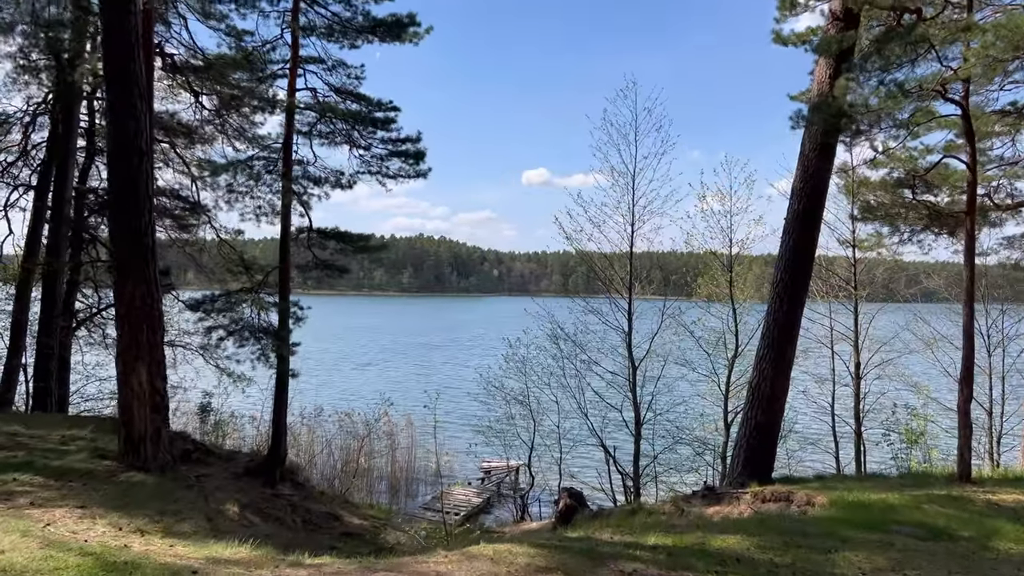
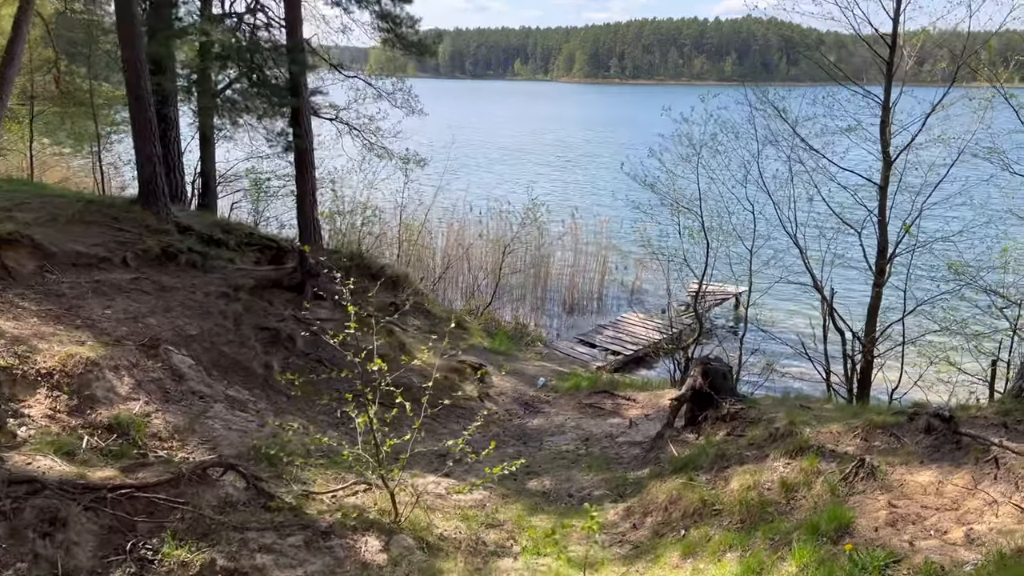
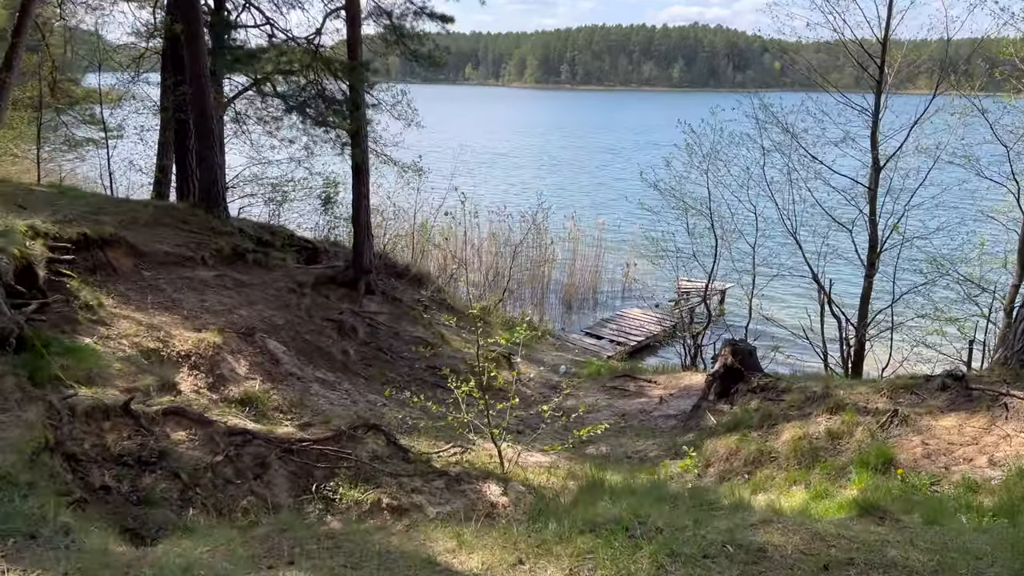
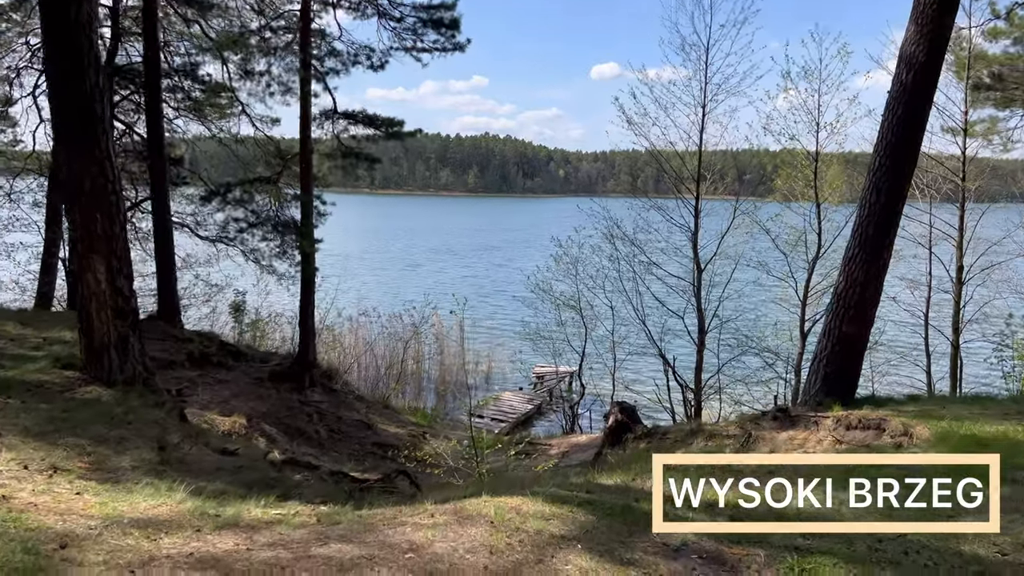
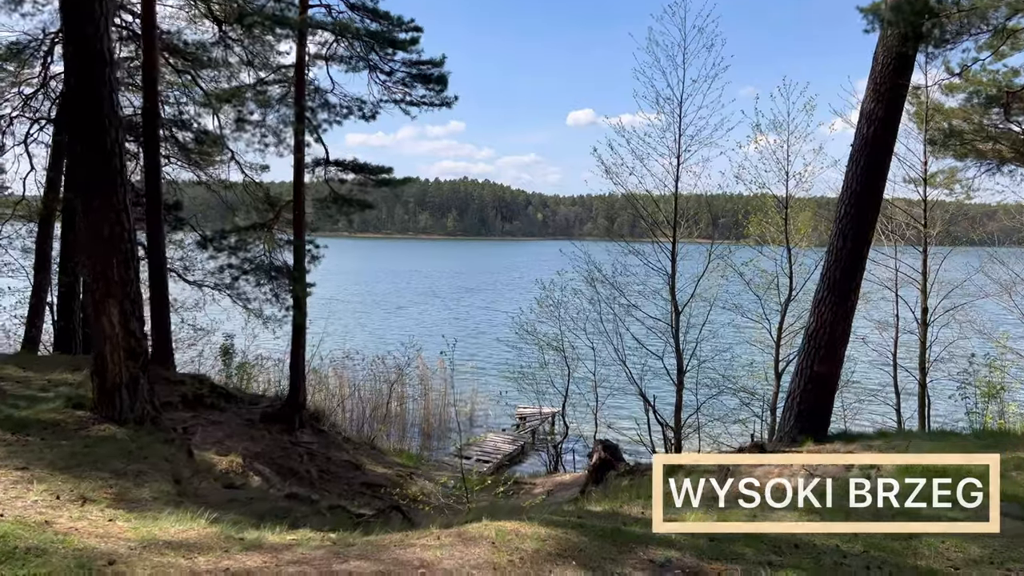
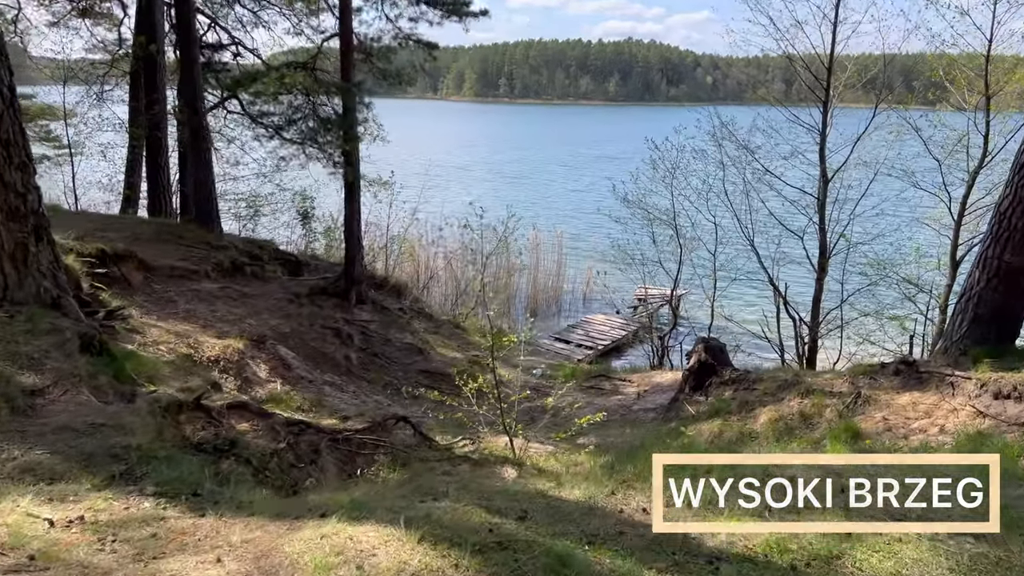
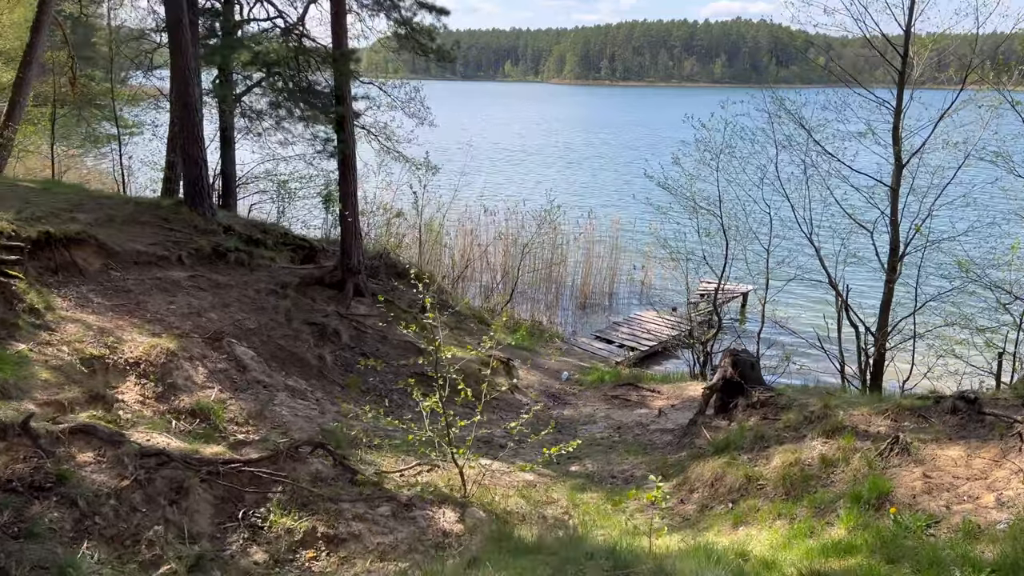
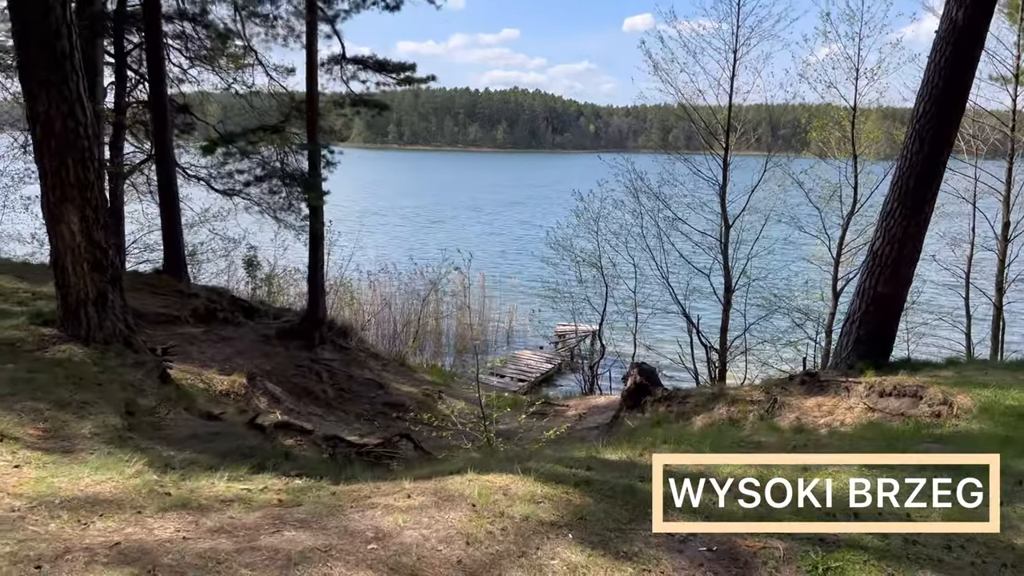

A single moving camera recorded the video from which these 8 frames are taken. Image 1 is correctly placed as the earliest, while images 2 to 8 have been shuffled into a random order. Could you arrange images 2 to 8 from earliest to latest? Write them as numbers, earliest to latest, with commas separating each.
5, 4, 8, 6, 3, 7, 2
